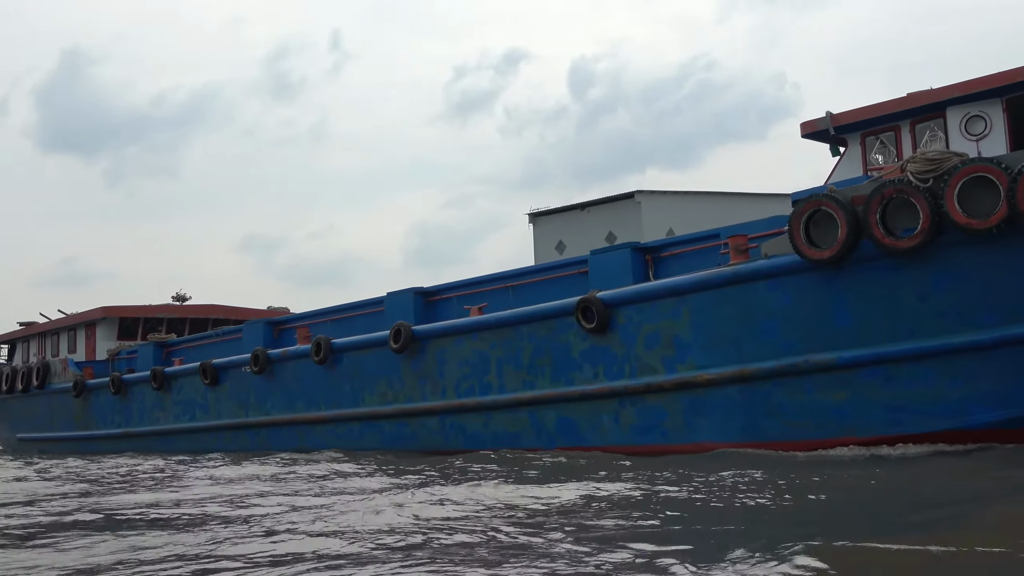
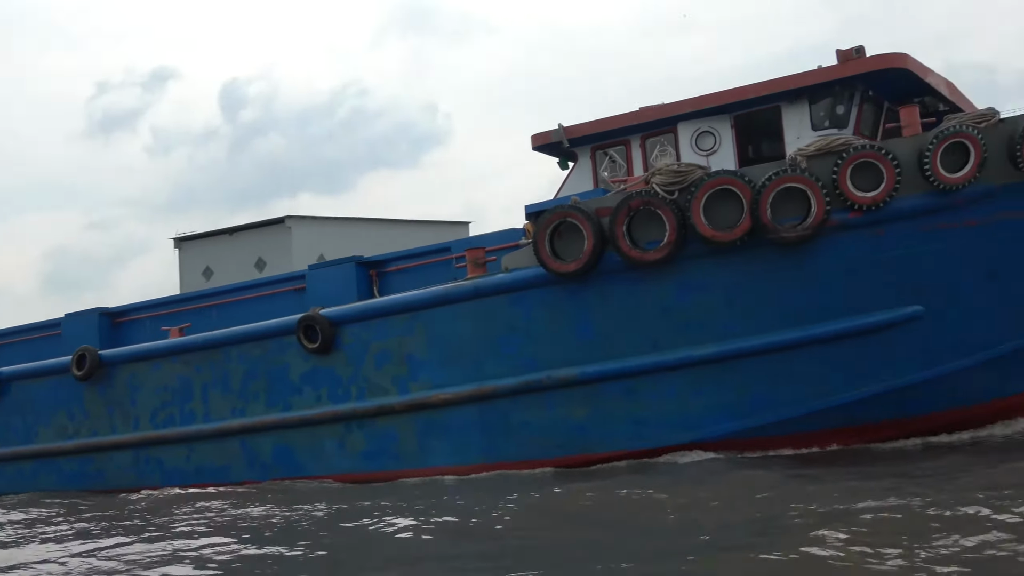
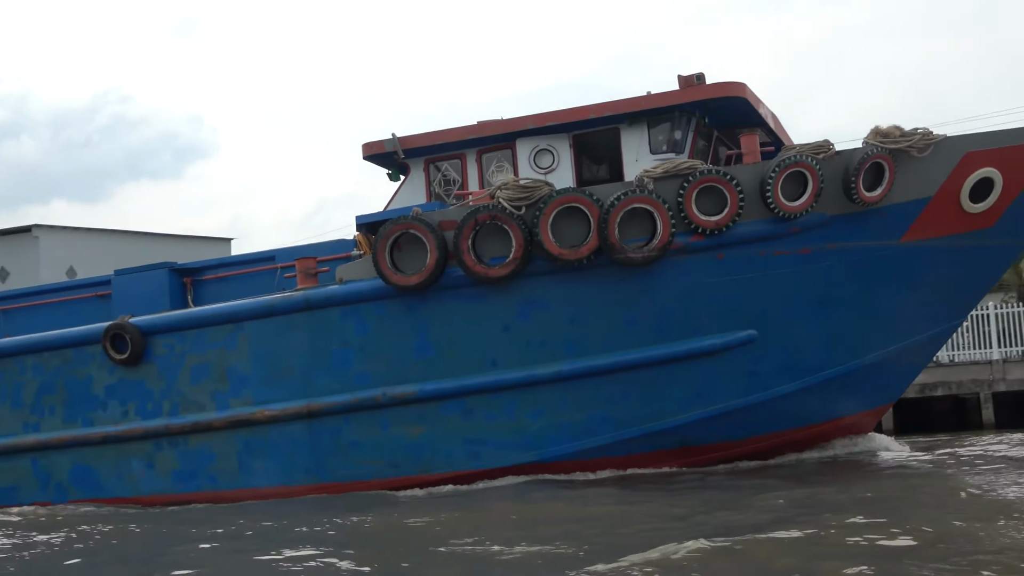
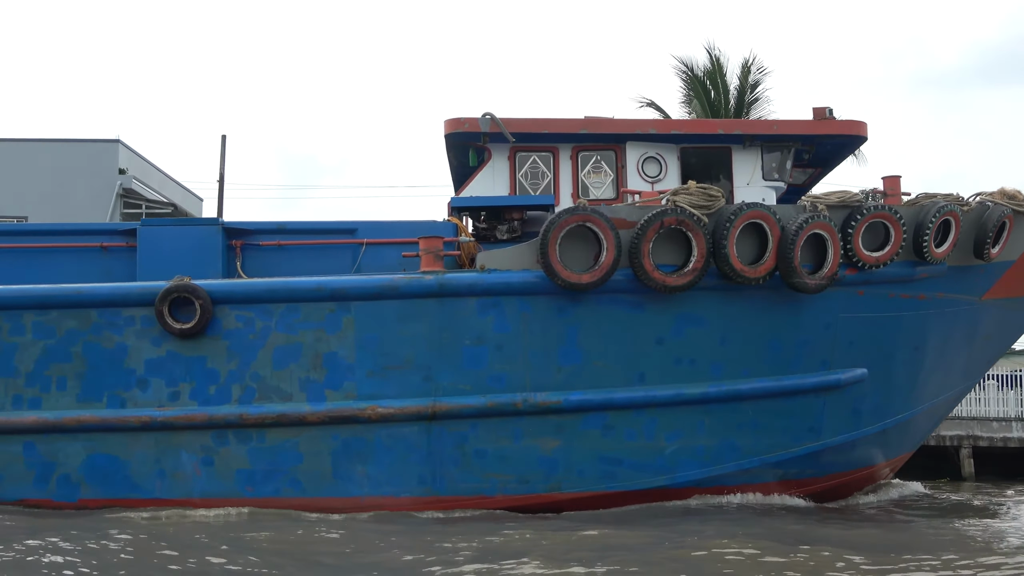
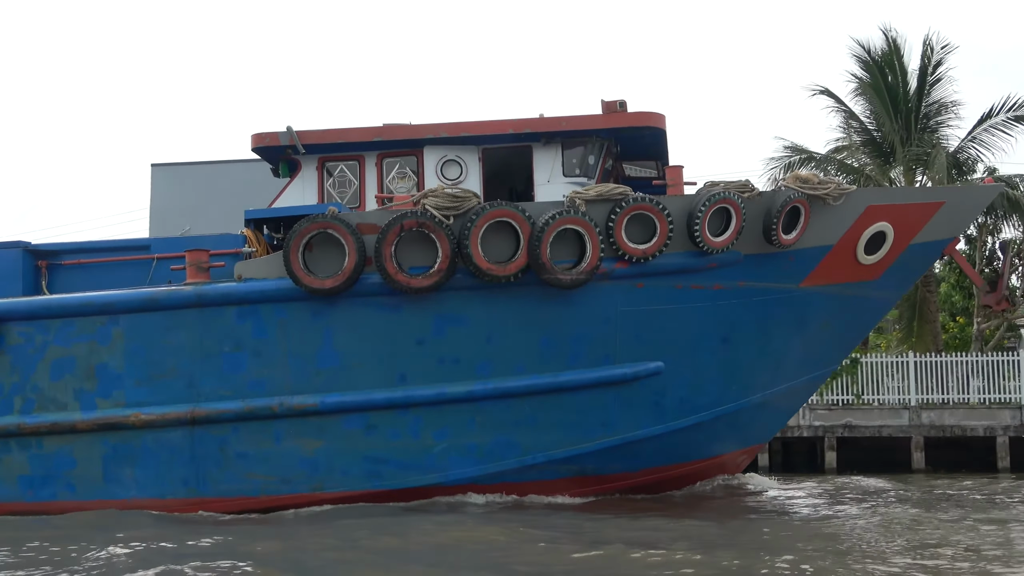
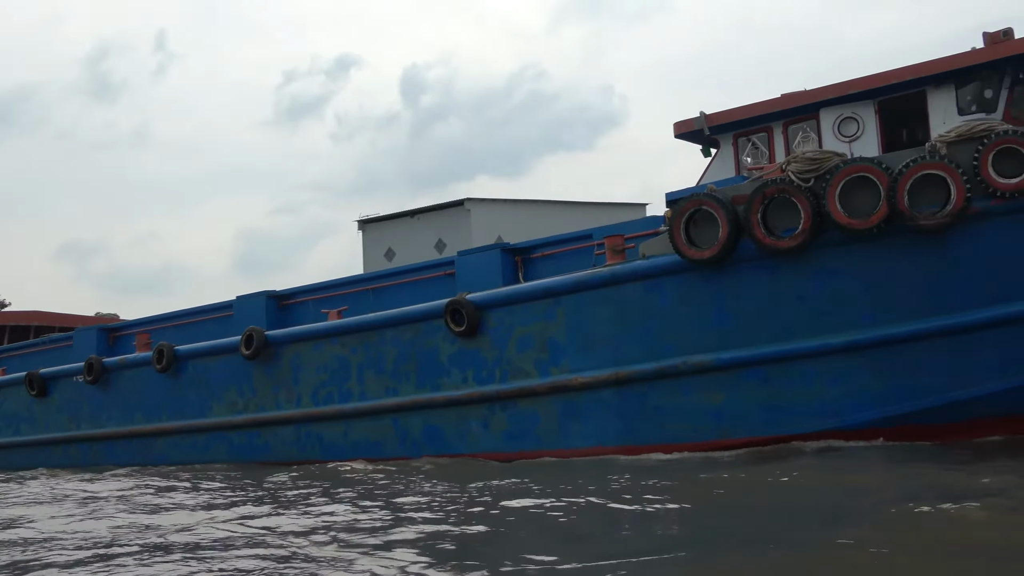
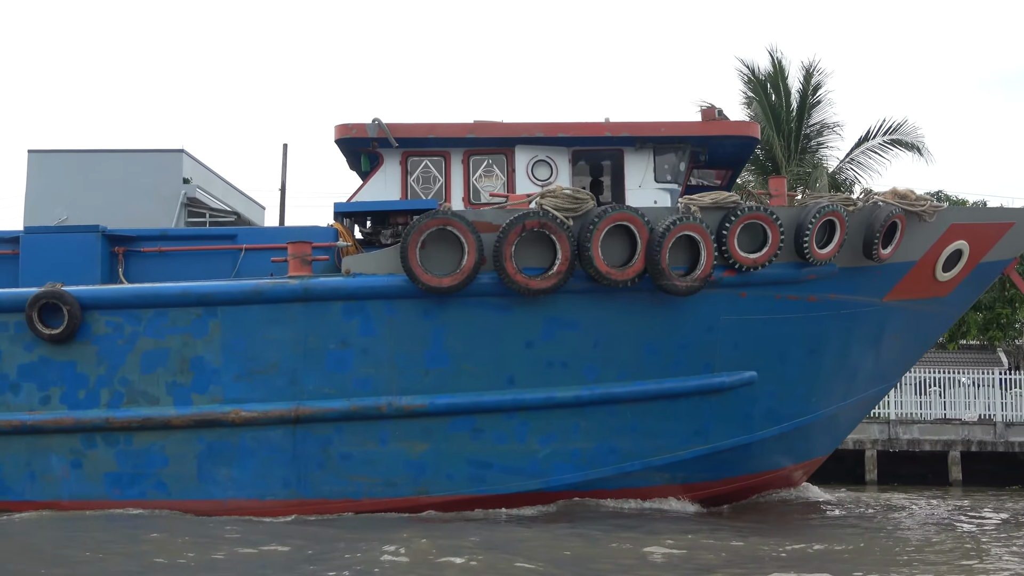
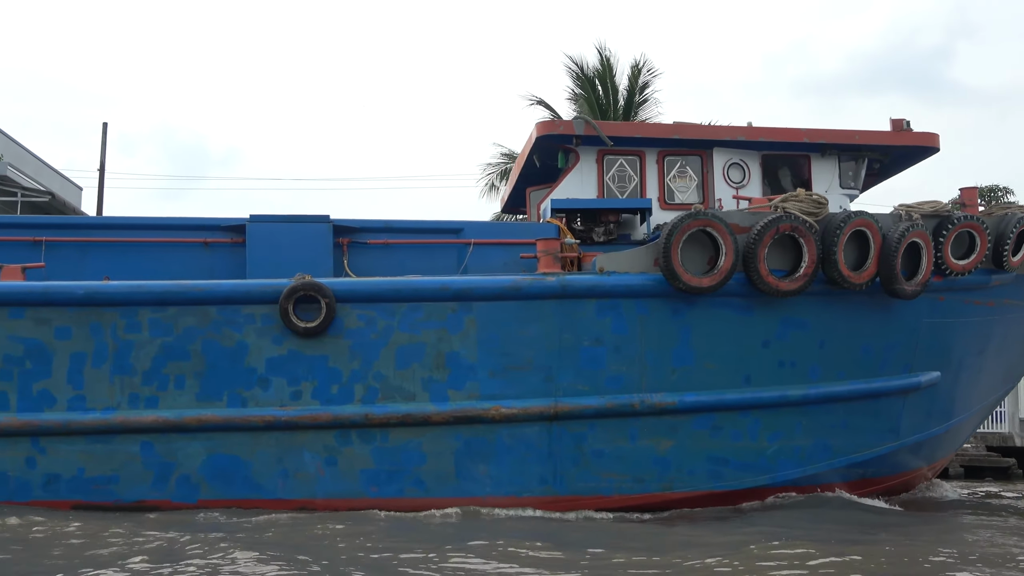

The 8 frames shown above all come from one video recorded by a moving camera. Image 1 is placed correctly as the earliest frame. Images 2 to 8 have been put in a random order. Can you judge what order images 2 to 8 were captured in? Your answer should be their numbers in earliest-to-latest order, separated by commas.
6, 2, 3, 5, 7, 4, 8
